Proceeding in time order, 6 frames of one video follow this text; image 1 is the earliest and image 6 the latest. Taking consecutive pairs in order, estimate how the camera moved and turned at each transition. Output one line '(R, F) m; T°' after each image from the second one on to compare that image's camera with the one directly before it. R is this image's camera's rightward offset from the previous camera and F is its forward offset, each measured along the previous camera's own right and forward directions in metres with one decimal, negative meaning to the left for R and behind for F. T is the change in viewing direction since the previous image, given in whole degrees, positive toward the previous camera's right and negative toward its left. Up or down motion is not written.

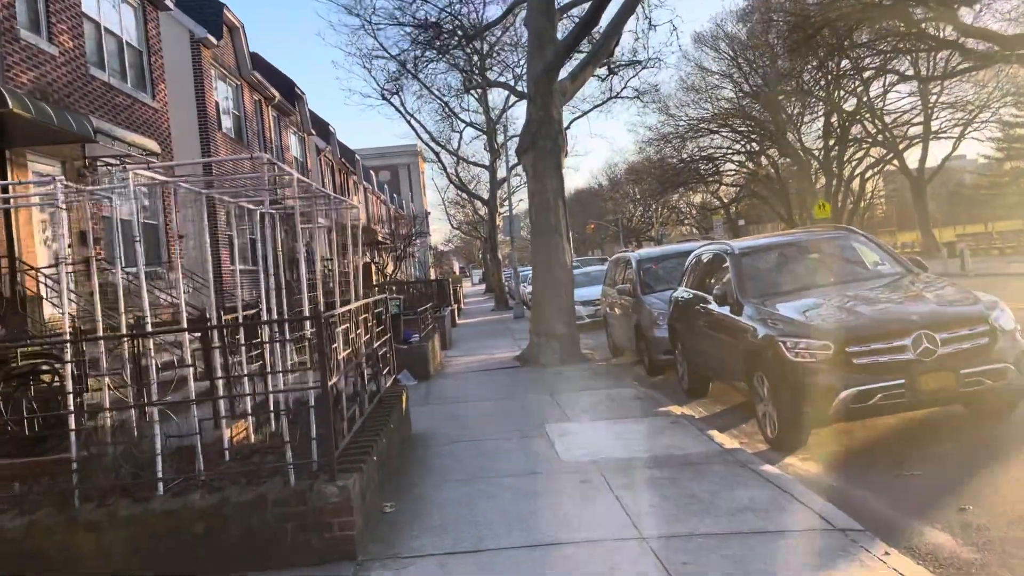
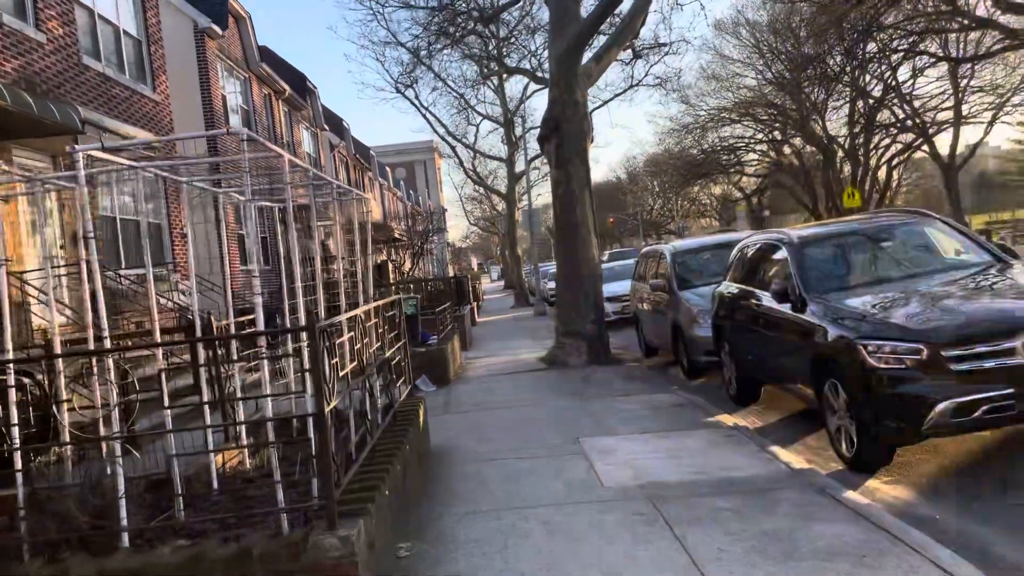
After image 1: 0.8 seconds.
(-0.1, +0.9) m; -1°
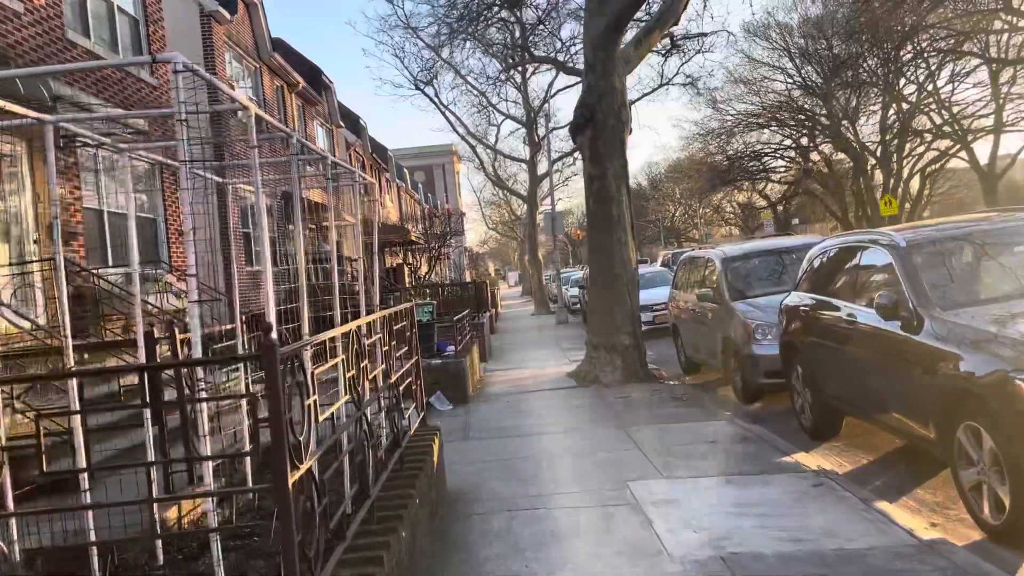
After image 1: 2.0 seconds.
(-0.1, +1.3) m; -1°
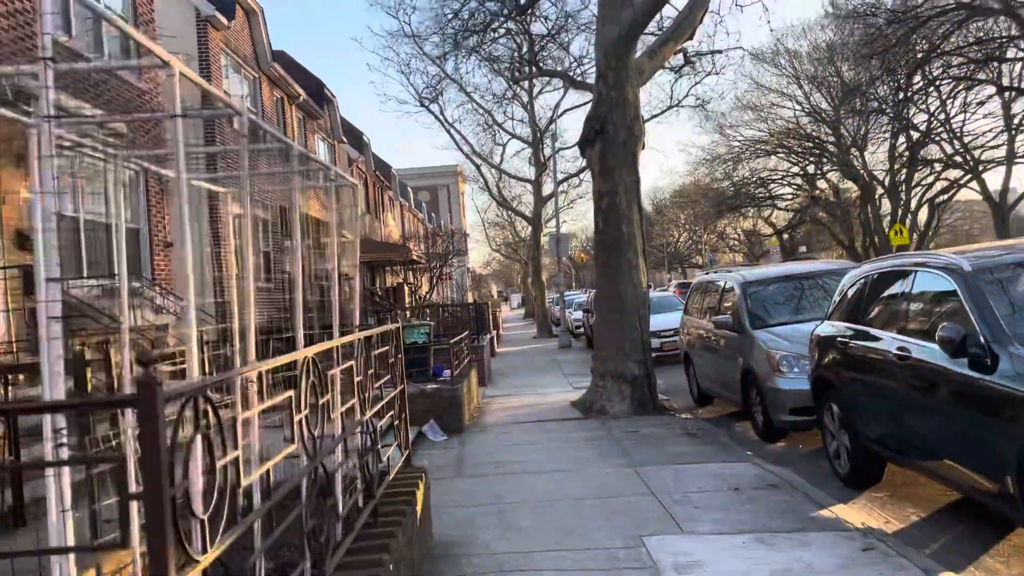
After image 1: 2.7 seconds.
(0.0, +0.7) m; 0°
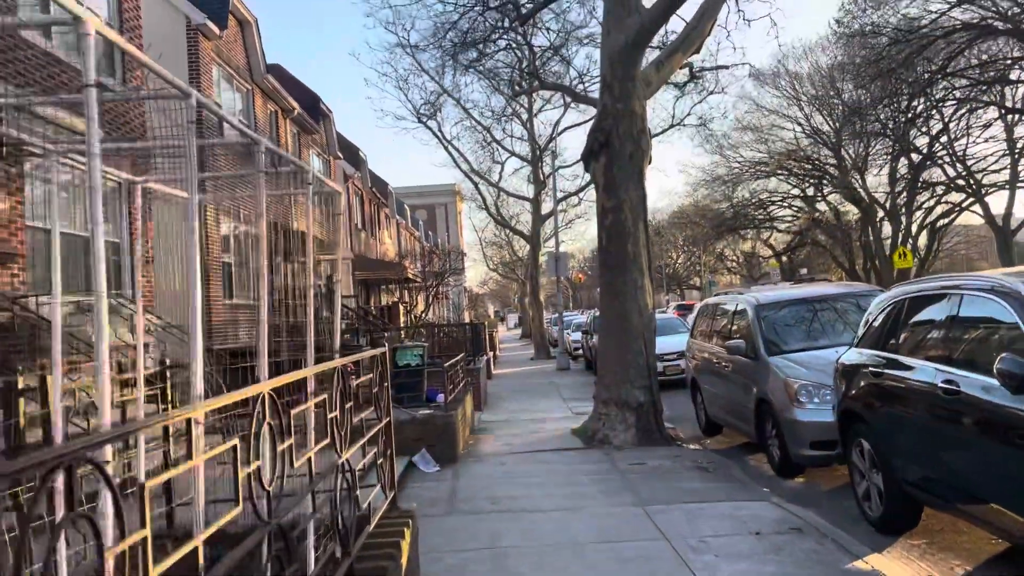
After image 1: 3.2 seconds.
(0.0, +0.5) m; 0°
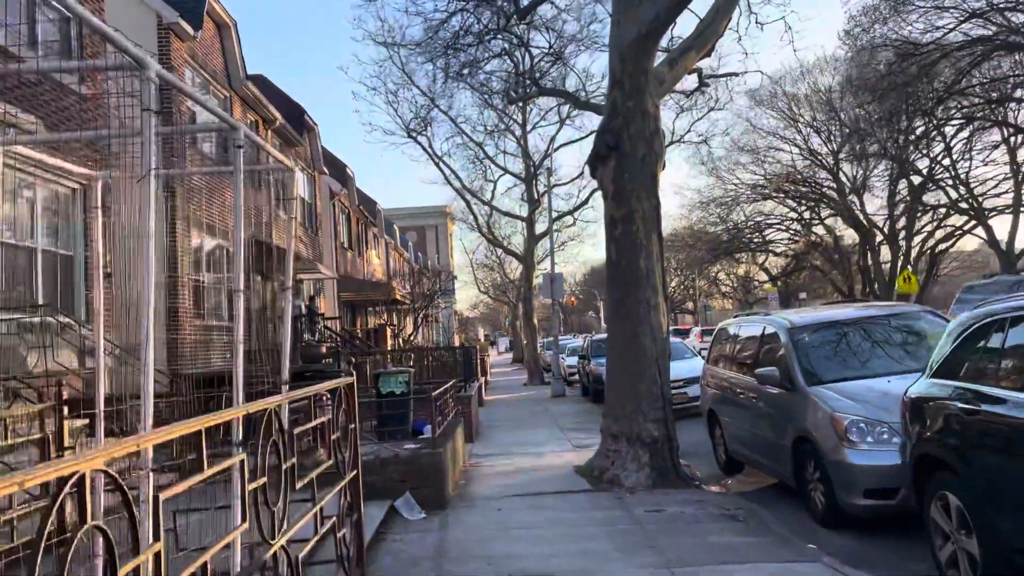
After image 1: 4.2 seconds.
(-0.1, +1.1) m; +1°
